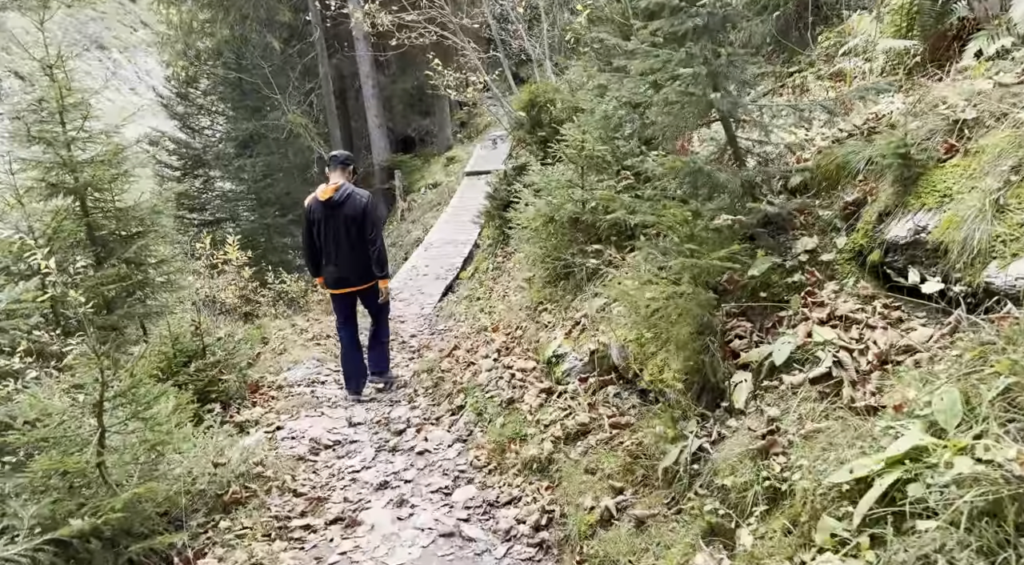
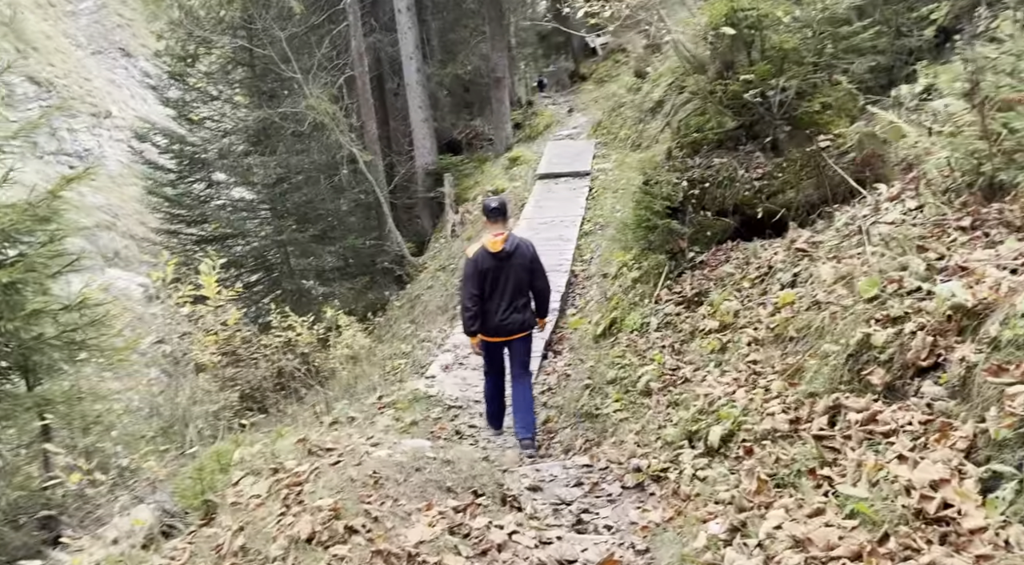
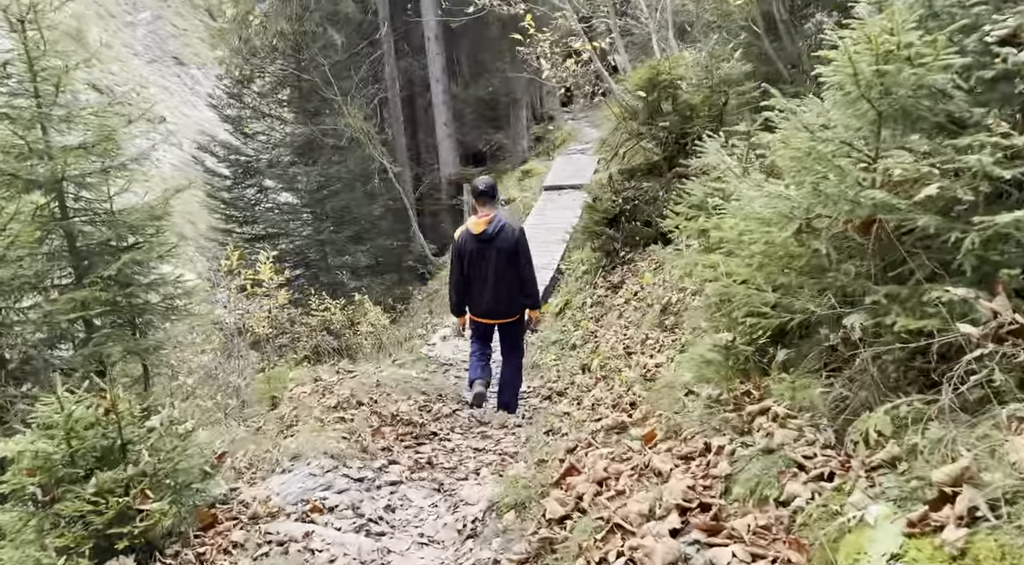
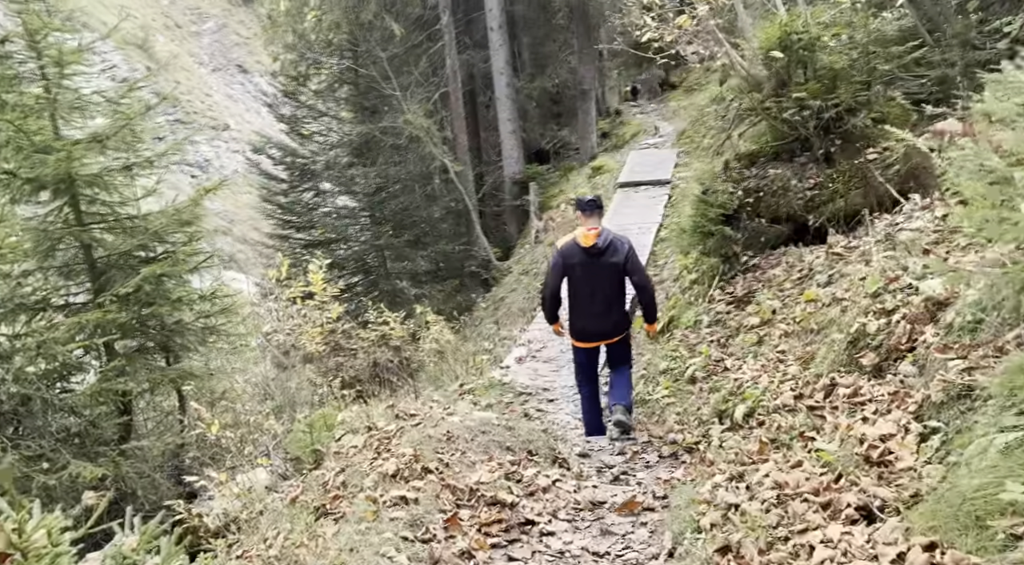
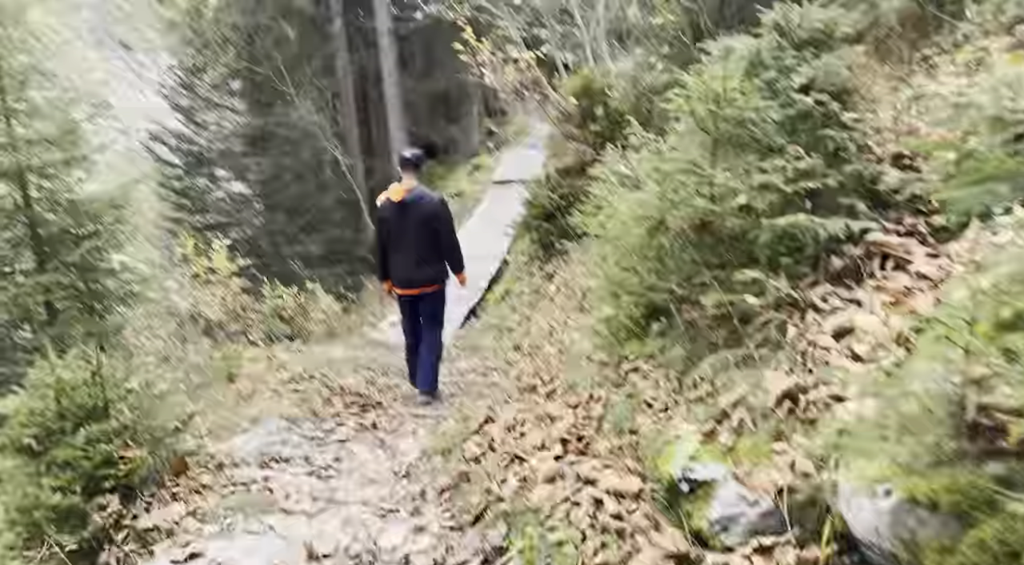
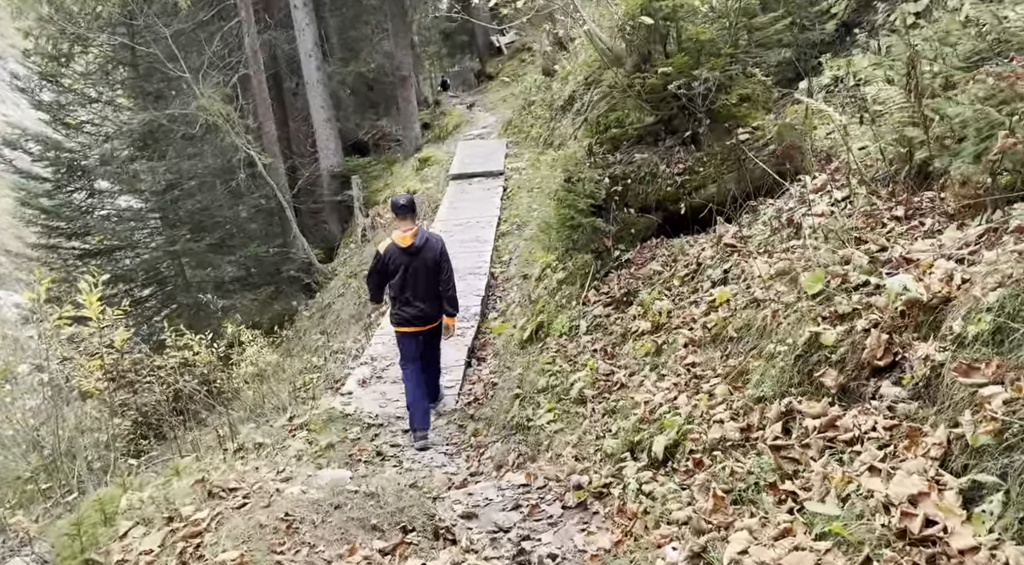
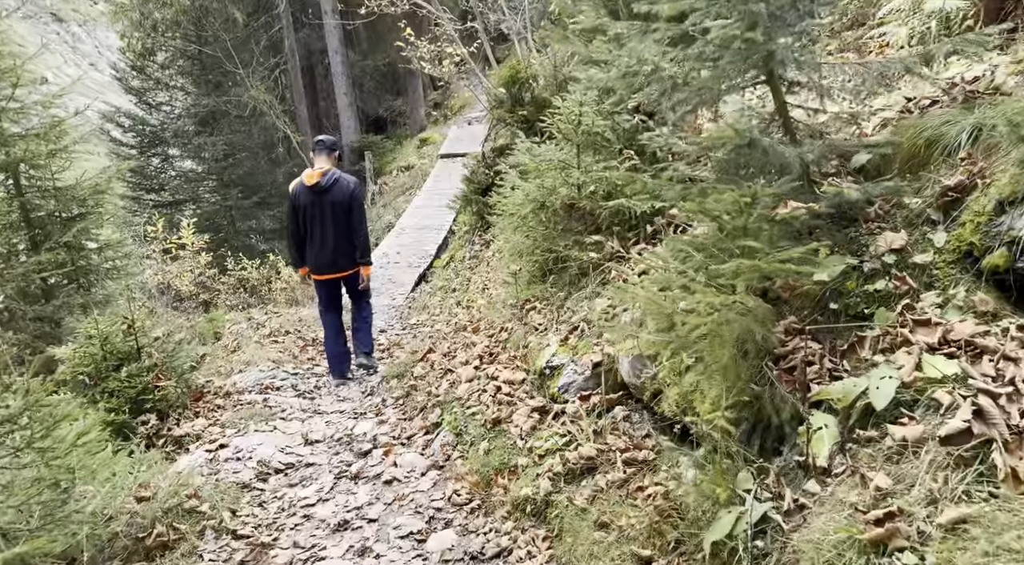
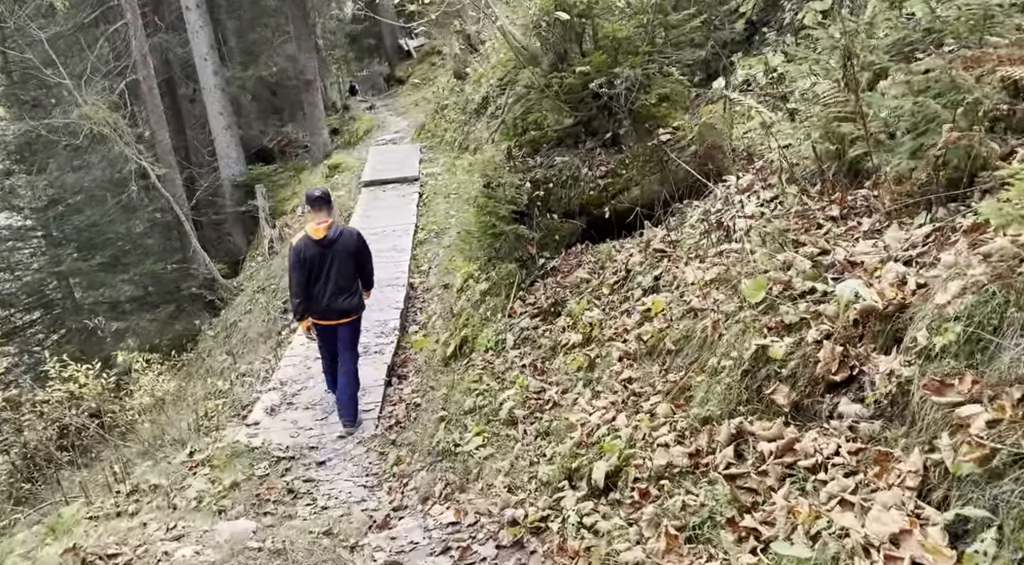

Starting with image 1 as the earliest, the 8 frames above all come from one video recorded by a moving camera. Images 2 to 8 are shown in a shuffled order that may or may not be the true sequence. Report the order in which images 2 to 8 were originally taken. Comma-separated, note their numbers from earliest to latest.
7, 5, 3, 4, 2, 6, 8
